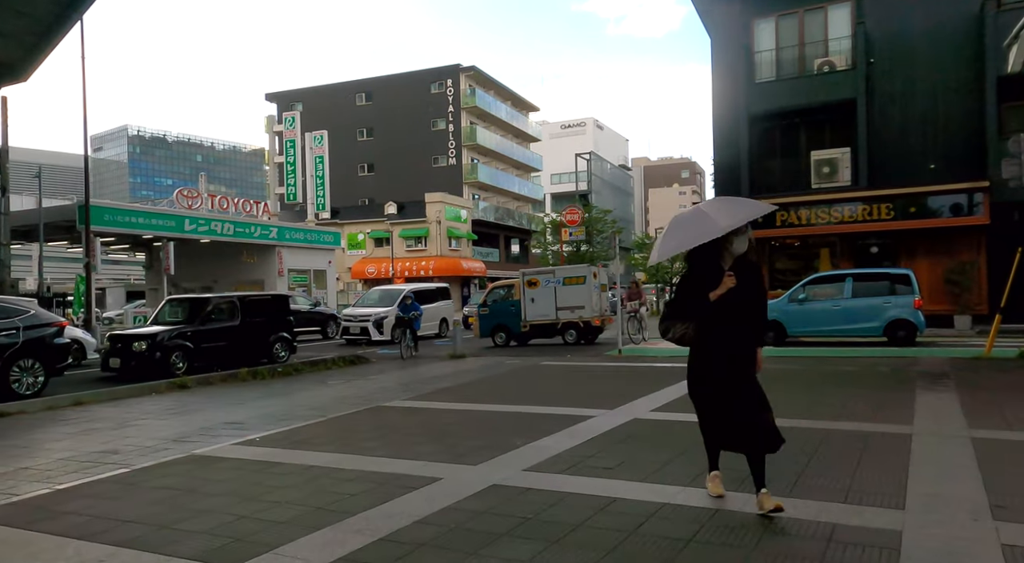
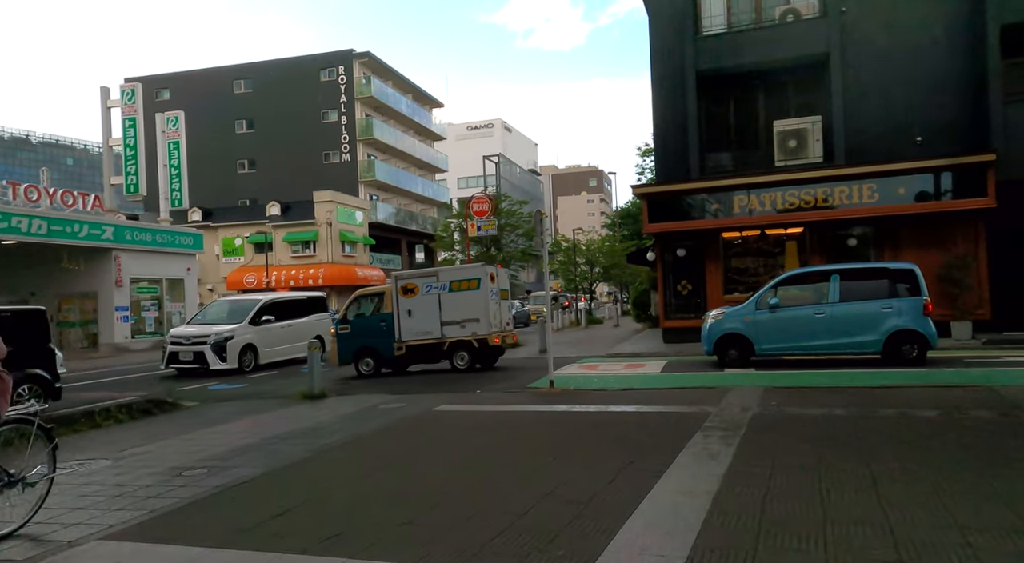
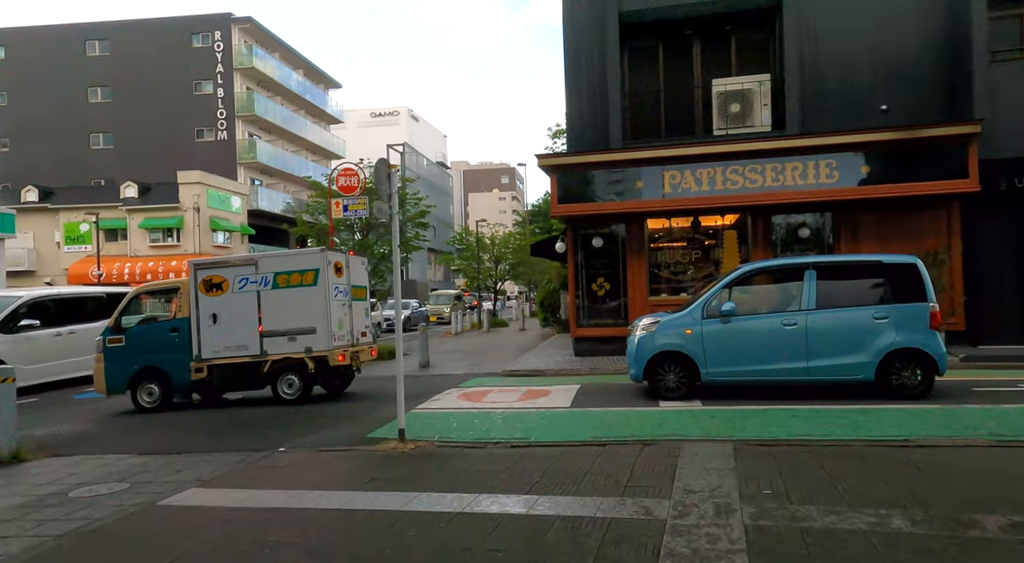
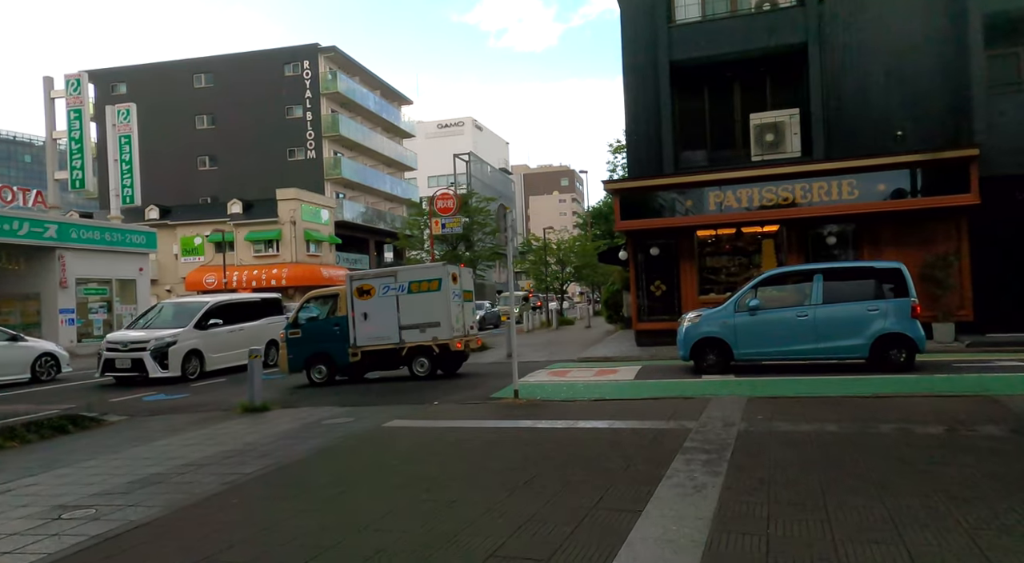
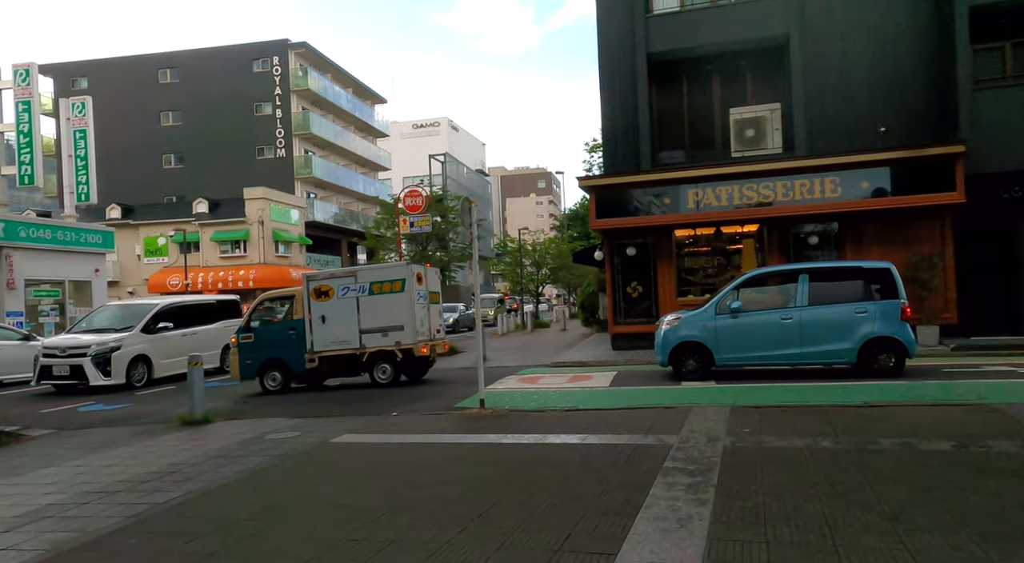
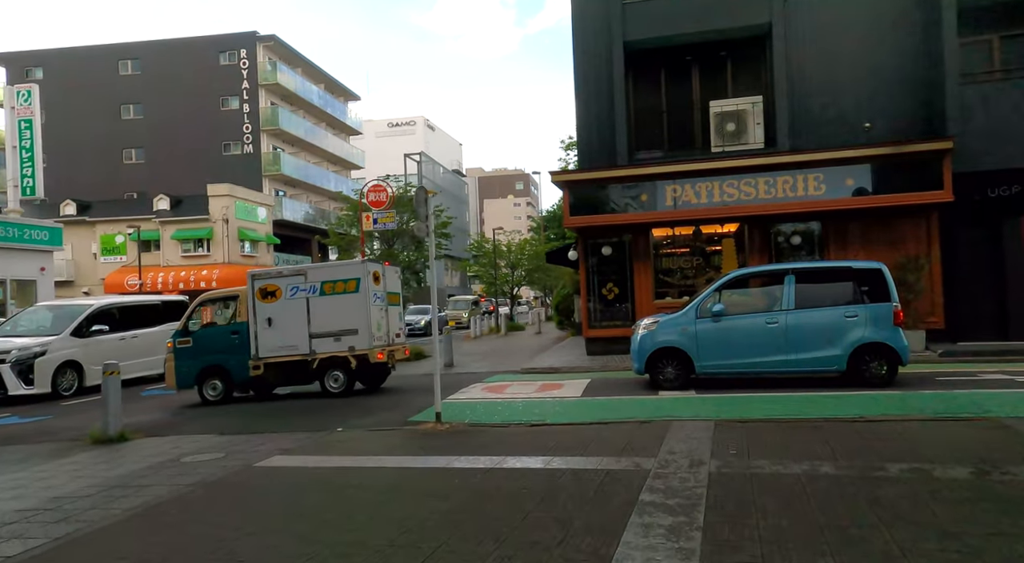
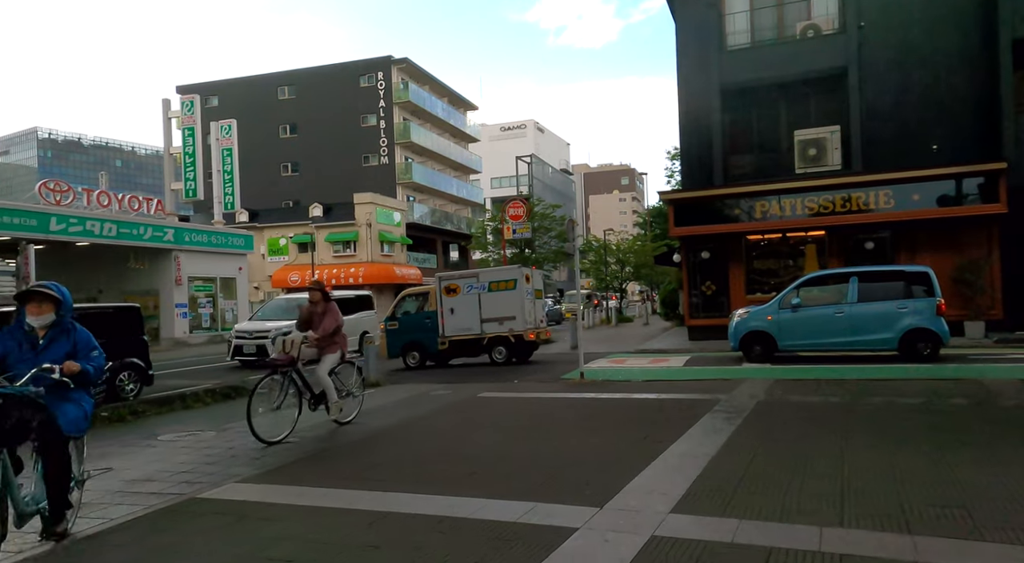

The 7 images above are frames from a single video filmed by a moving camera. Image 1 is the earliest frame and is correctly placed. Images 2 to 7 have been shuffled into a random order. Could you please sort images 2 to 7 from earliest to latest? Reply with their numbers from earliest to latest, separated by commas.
7, 2, 4, 5, 6, 3
